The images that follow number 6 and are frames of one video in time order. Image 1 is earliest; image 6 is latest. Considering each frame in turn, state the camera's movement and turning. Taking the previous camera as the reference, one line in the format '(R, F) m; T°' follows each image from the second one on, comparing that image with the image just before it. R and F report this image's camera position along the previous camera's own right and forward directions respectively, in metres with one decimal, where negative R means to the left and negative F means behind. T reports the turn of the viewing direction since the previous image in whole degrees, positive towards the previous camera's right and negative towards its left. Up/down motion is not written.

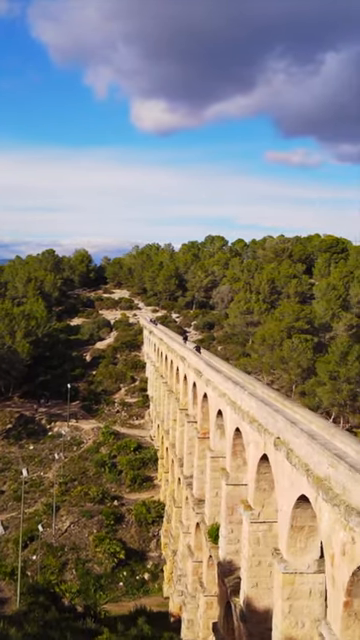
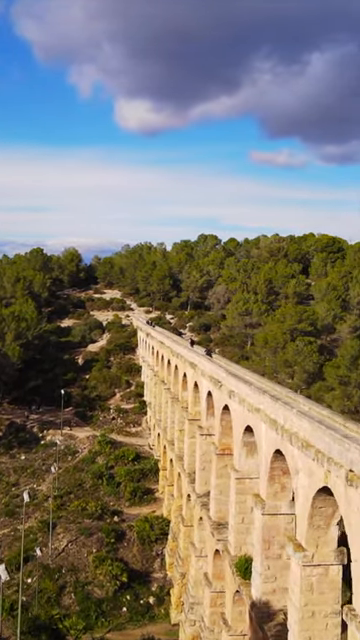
(-0.8, +1.9) m; +1°
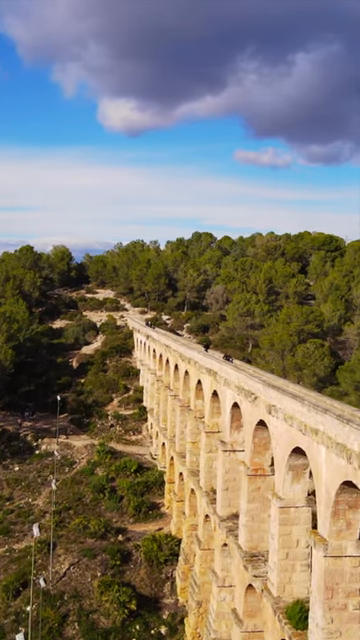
(-0.9, +2.1) m; +1°
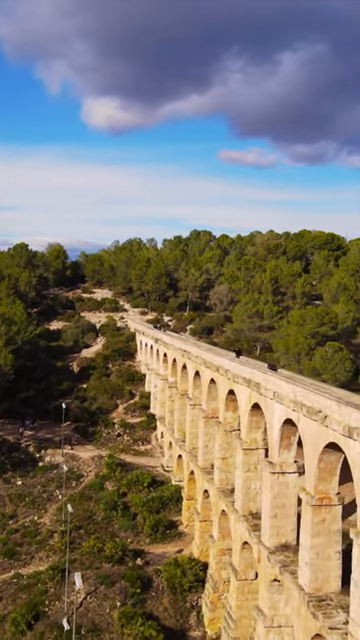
(-1.3, +2.1) m; +1°
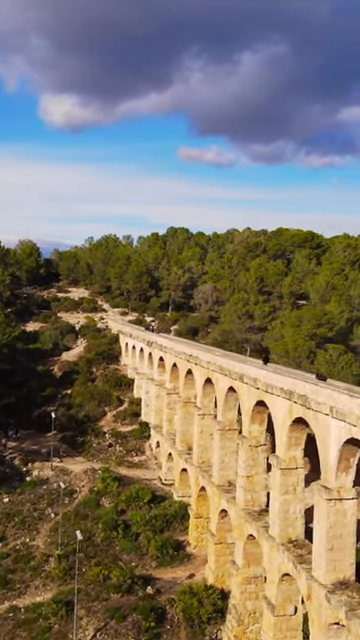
(-1.6, +2.2) m; +3°
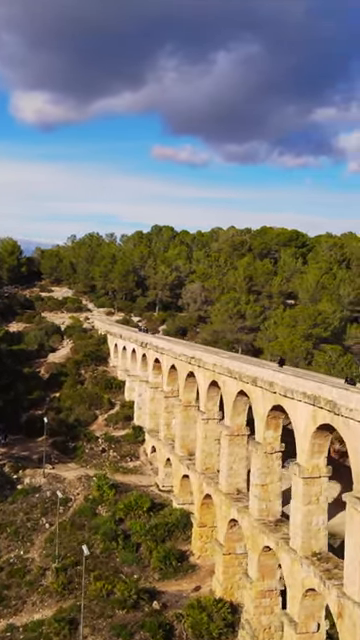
(-0.9, +1.0) m; +2°
